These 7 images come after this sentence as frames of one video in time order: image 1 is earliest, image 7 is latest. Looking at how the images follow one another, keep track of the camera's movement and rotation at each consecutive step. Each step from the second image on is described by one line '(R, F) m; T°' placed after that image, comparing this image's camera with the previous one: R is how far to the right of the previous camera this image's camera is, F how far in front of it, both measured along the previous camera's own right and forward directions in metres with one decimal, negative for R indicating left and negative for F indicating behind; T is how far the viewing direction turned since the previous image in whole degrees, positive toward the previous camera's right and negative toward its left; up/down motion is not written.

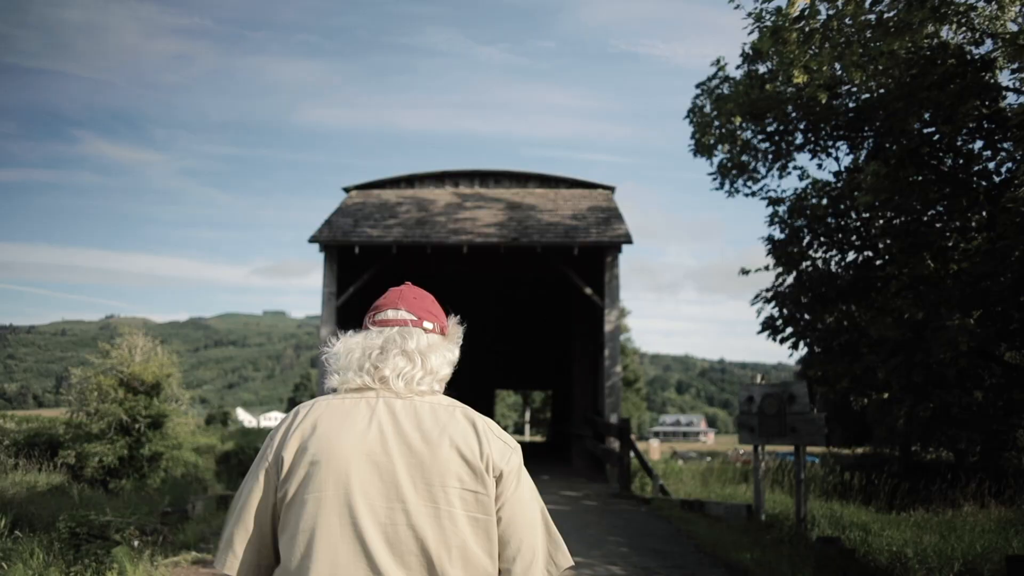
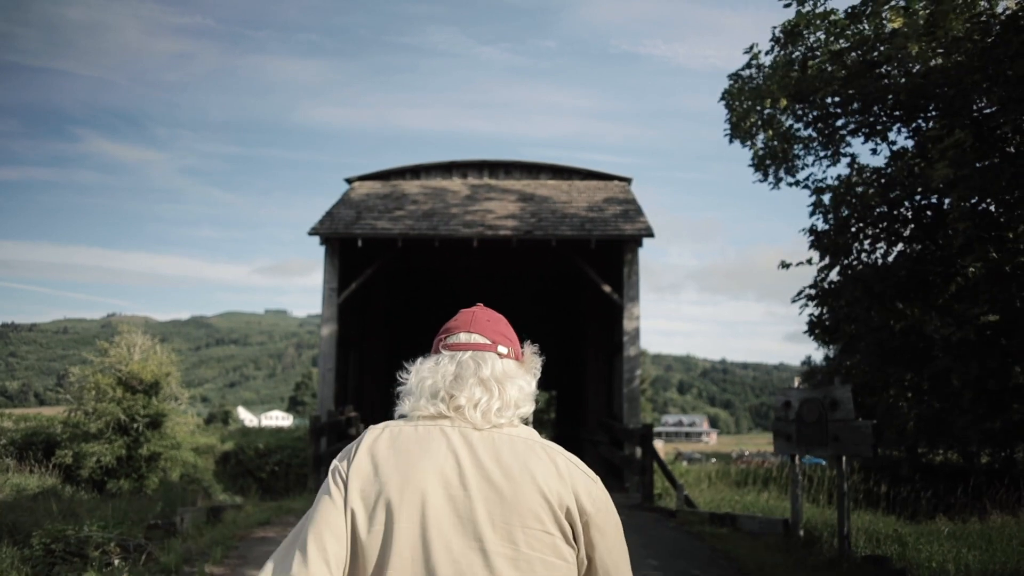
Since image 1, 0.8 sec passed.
(-0.1, +0.4) m; 0°
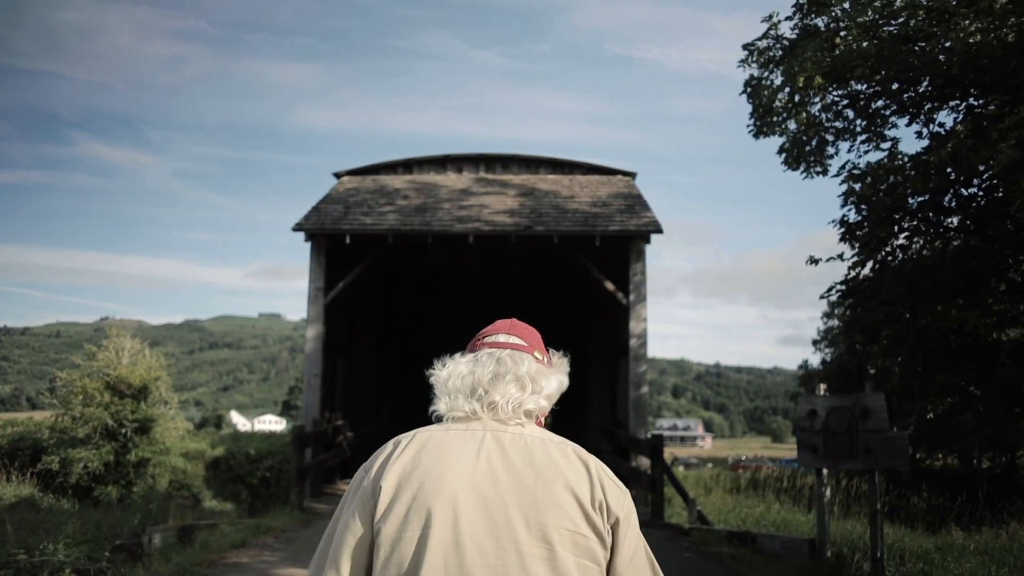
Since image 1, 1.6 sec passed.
(0.0, +0.4) m; 0°
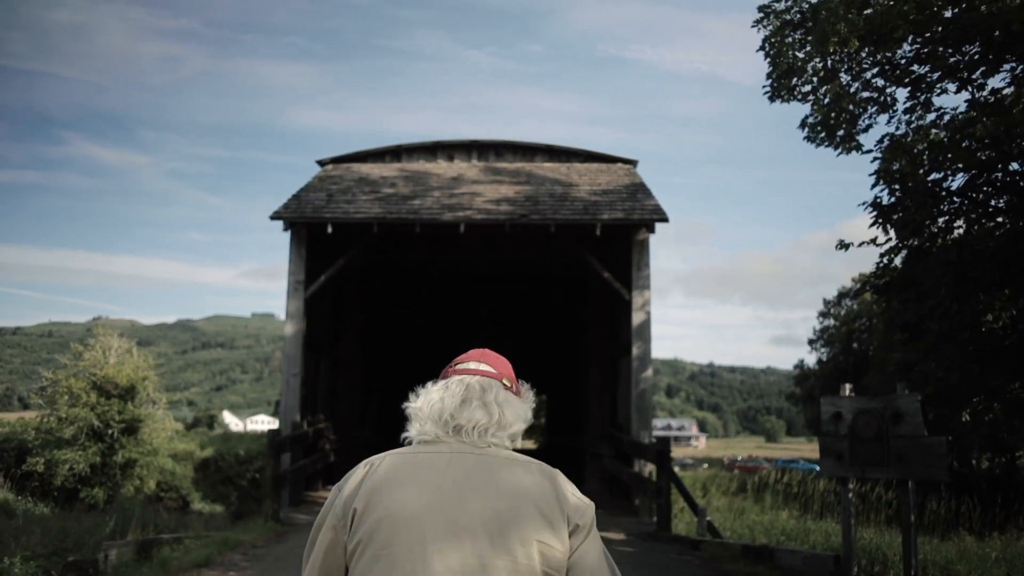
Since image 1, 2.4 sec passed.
(0.0, +0.4) m; 0°
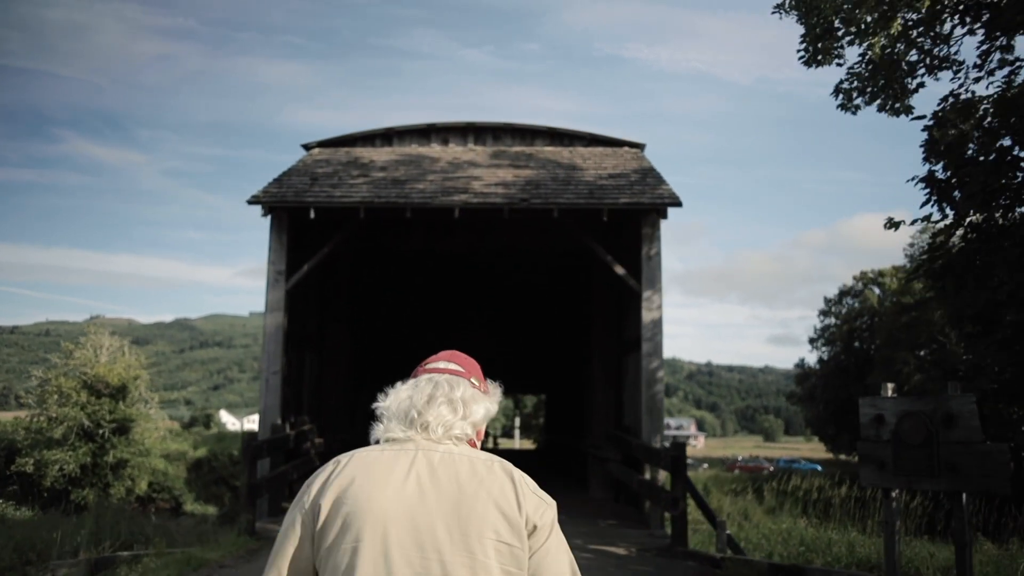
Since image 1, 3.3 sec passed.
(0.0, +0.4) m; 0°
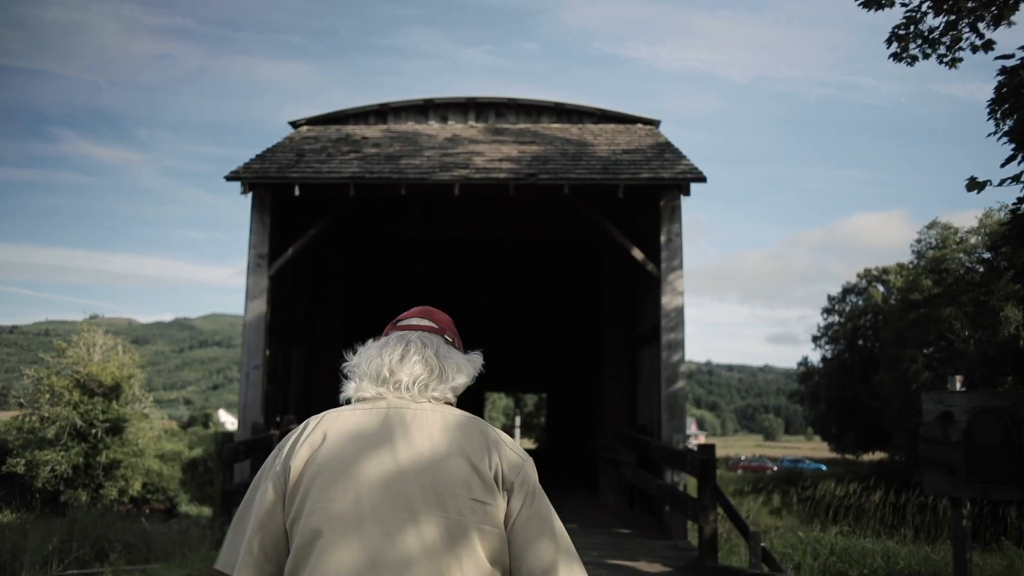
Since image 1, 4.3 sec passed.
(0.0, +0.4) m; 0°
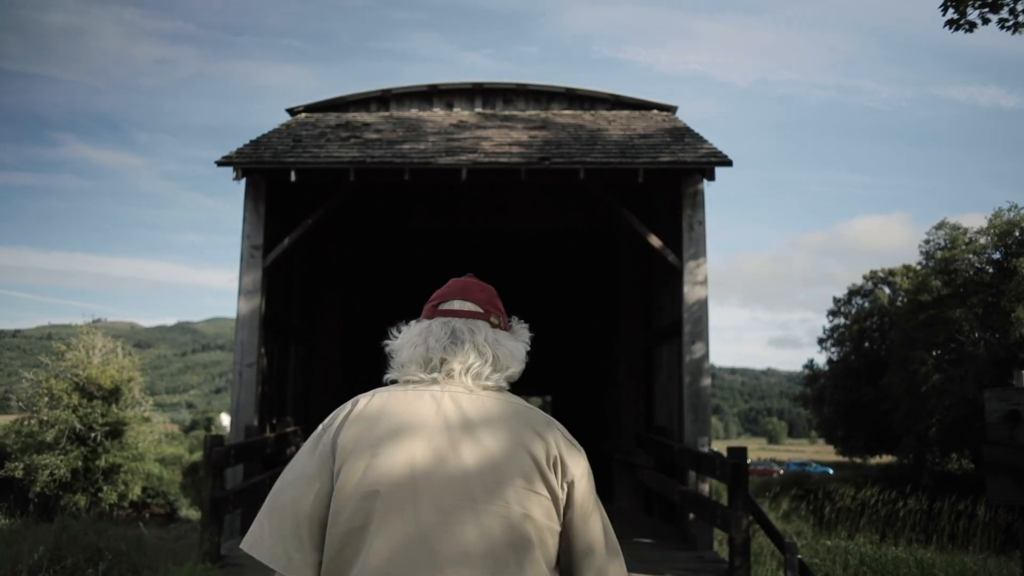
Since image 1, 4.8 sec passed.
(0.0, +0.3) m; 0°
